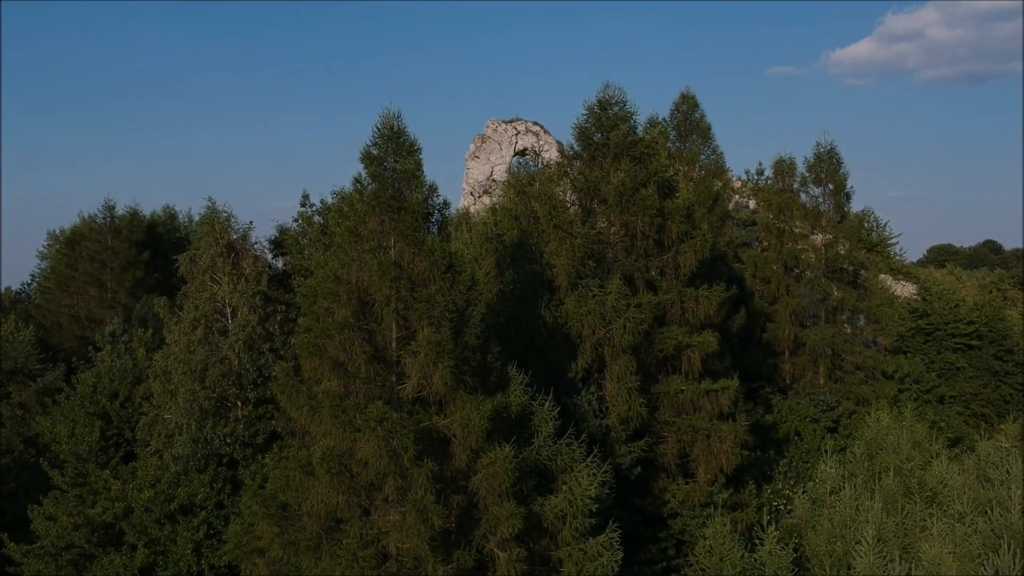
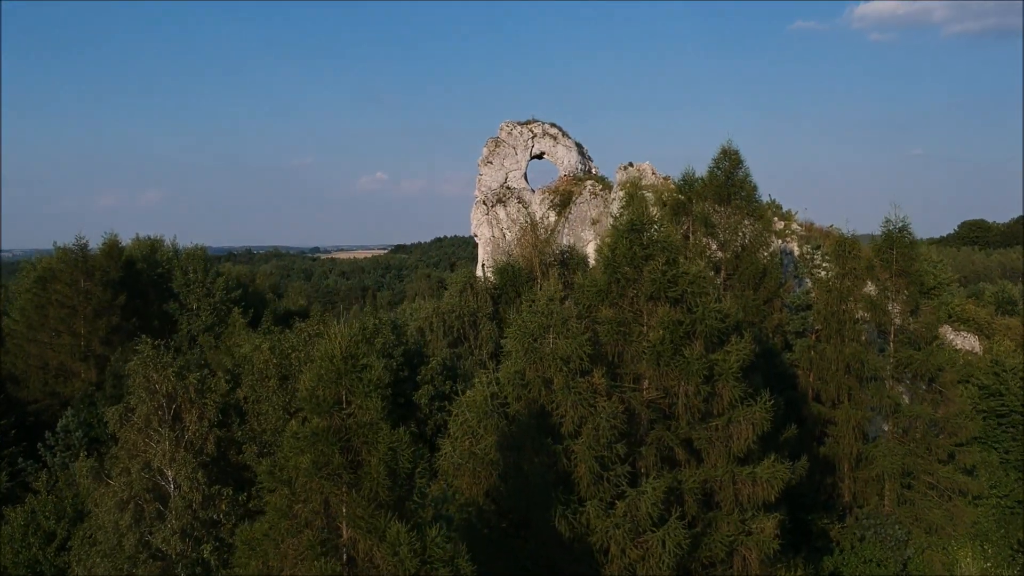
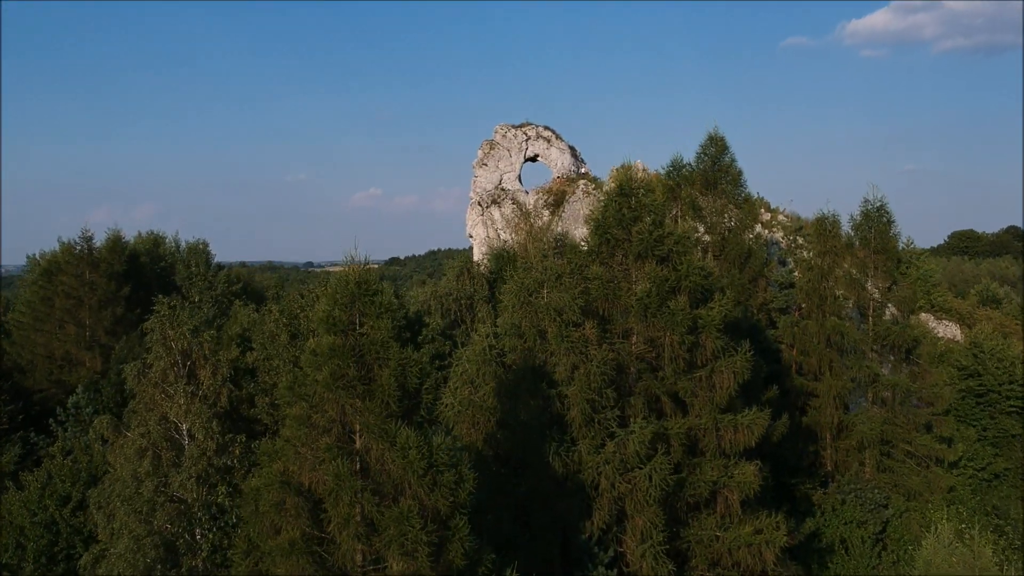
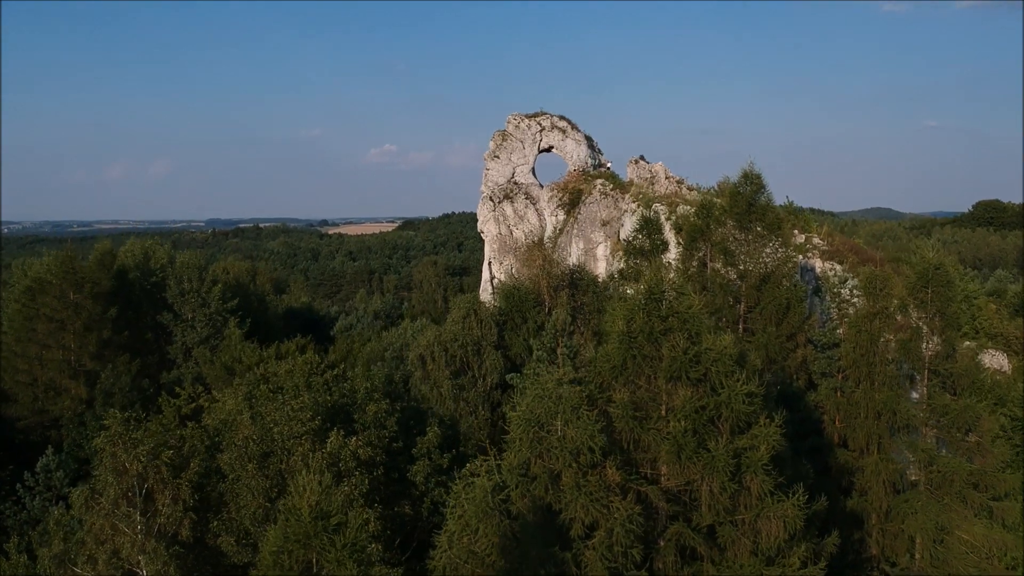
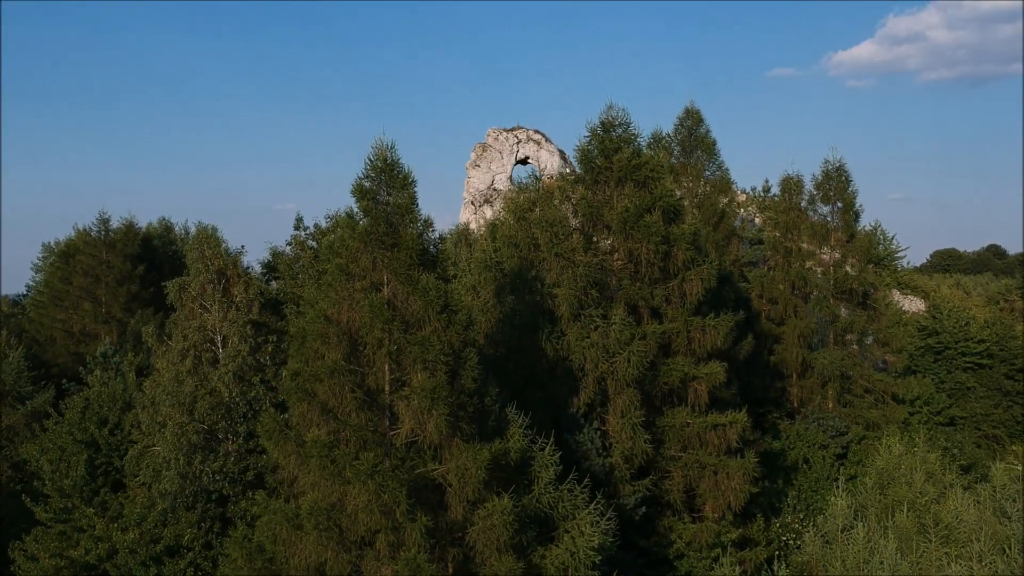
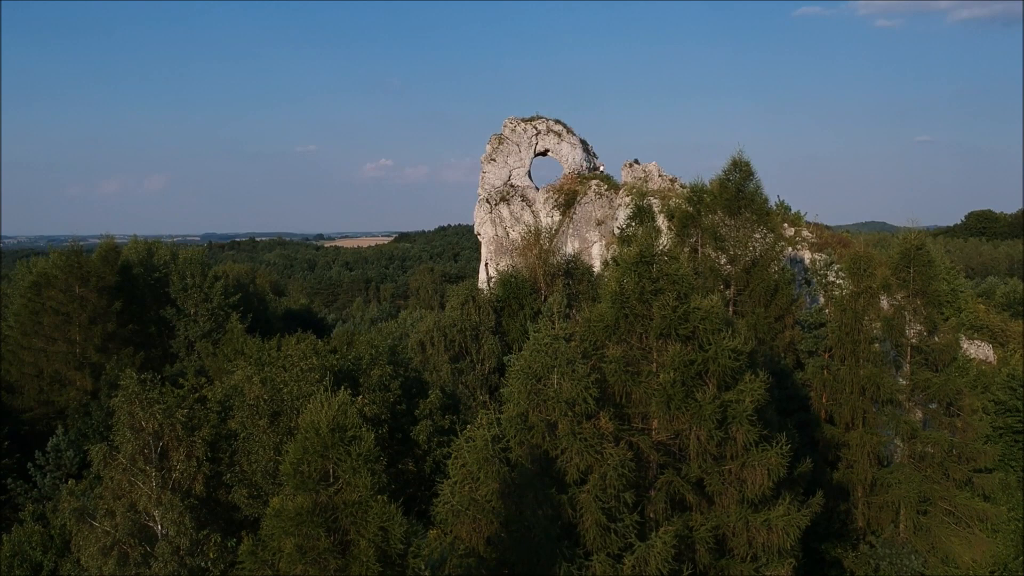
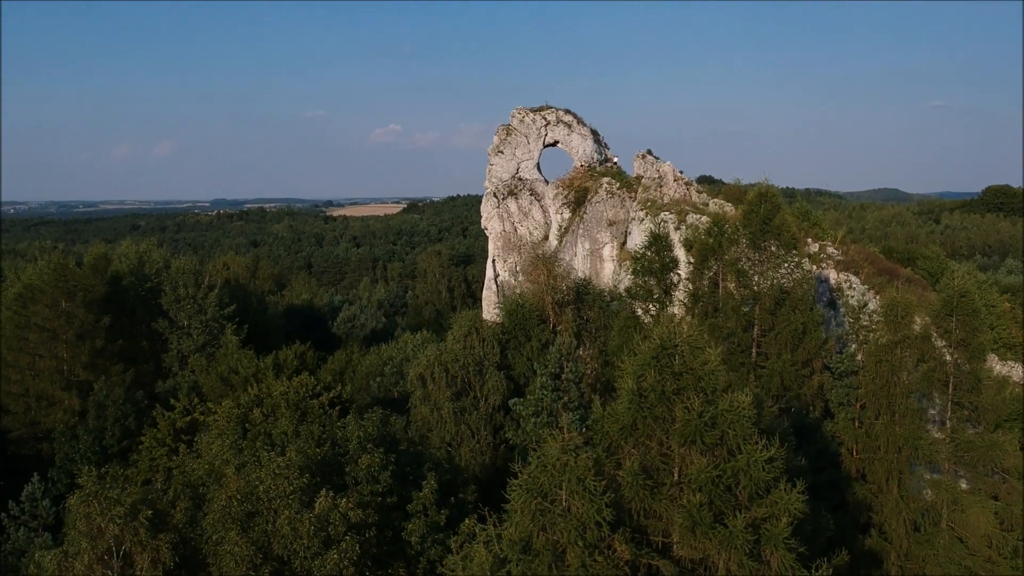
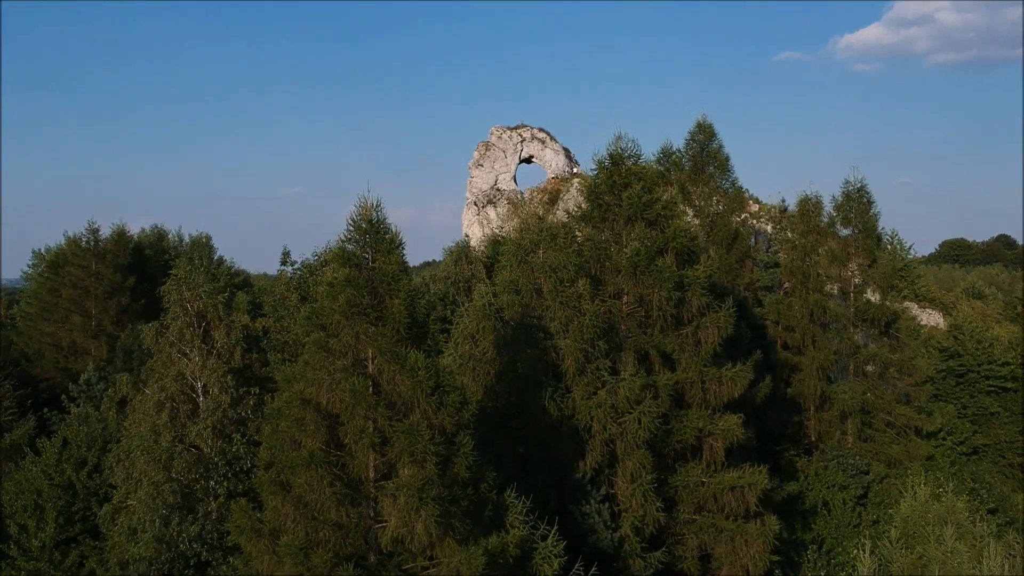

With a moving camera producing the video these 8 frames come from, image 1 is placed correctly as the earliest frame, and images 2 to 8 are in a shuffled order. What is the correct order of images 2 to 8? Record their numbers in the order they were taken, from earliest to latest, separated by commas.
5, 8, 3, 2, 6, 4, 7
